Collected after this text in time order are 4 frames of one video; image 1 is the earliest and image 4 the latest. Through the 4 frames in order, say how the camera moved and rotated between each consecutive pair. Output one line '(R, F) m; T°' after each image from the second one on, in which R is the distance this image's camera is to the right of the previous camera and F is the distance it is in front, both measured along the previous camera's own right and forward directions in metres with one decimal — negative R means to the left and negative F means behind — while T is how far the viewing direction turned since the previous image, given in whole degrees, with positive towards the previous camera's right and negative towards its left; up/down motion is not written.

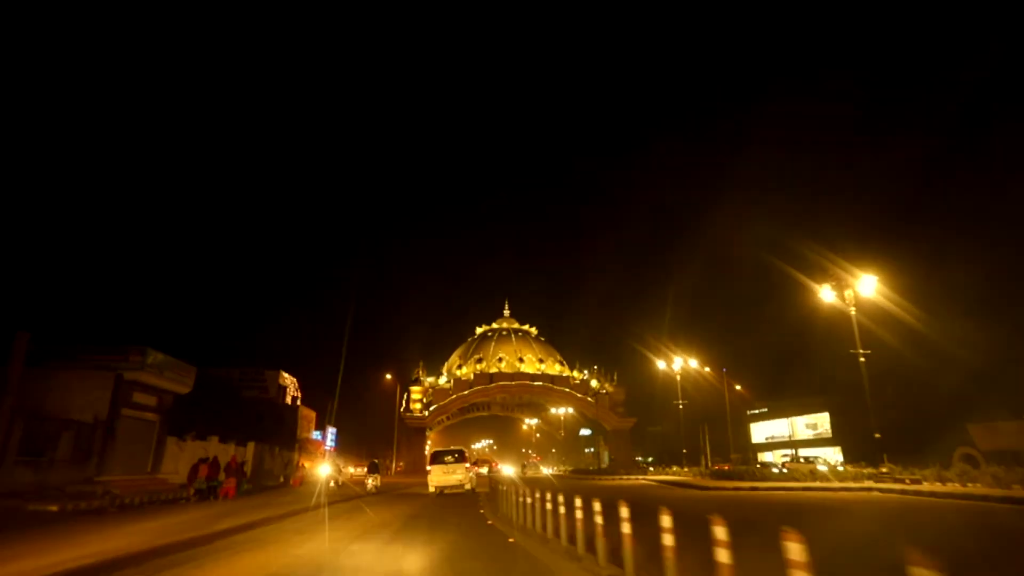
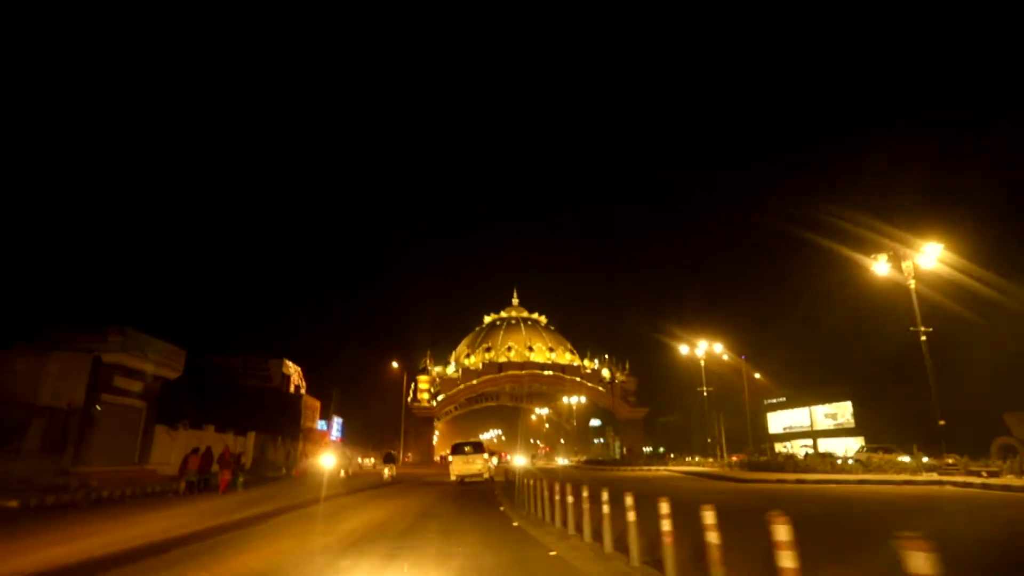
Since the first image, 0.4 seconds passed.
(-0.3, +1.3) m; -1°
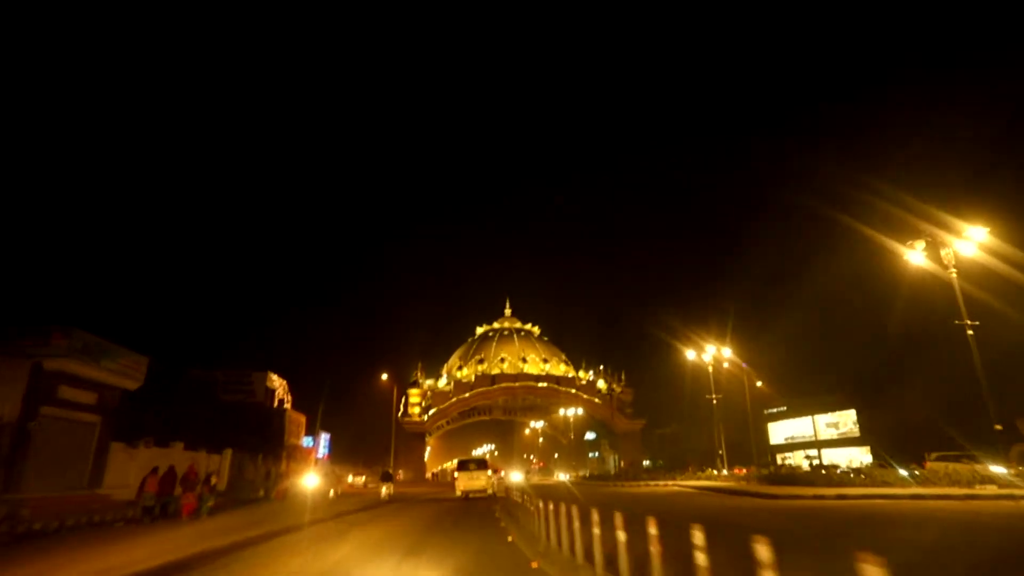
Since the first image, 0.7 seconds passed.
(-0.2, +1.4) m; +1°
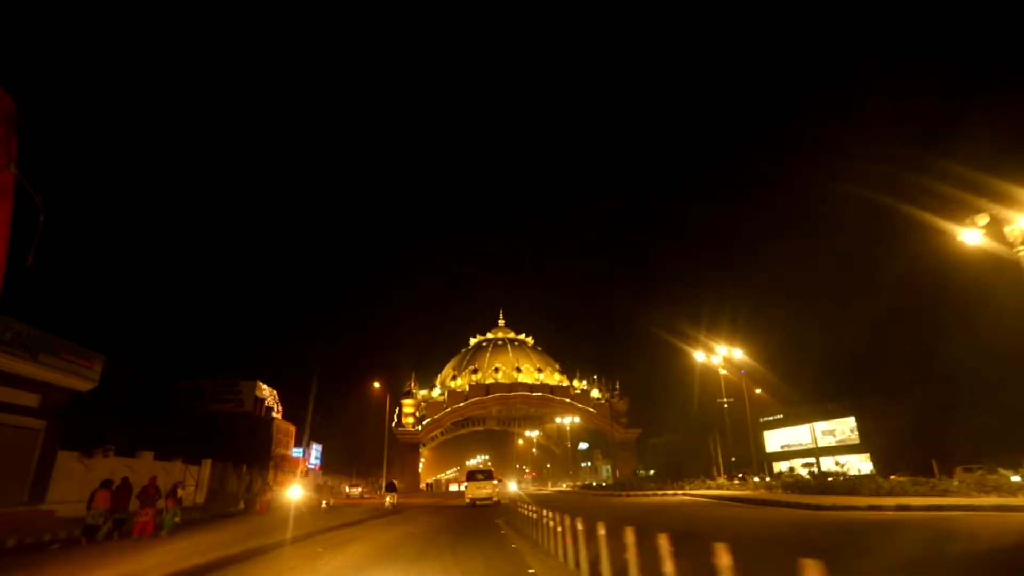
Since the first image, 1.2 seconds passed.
(-0.2, +1.2) m; +1°
